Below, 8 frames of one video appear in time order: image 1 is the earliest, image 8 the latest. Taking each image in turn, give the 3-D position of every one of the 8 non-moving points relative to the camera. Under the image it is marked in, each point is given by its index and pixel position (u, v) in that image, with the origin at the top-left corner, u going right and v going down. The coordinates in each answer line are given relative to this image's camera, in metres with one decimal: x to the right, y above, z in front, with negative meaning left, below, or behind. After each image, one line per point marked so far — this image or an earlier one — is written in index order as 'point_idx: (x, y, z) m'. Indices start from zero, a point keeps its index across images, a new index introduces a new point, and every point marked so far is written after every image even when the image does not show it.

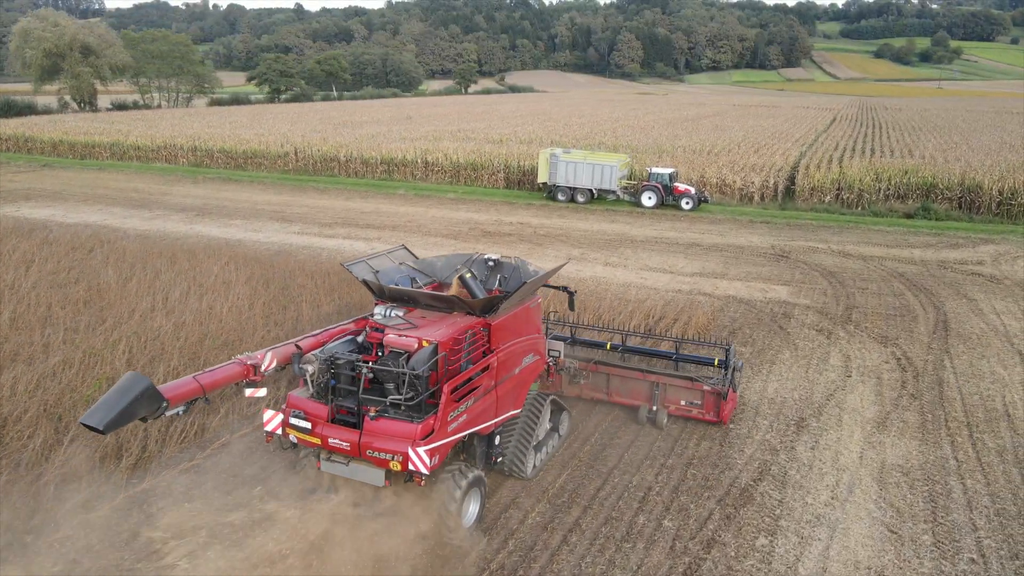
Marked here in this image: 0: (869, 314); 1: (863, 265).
0: (+6.0, -0.5, +12.5) m
1: (+7.6, +0.5, +16.0) m
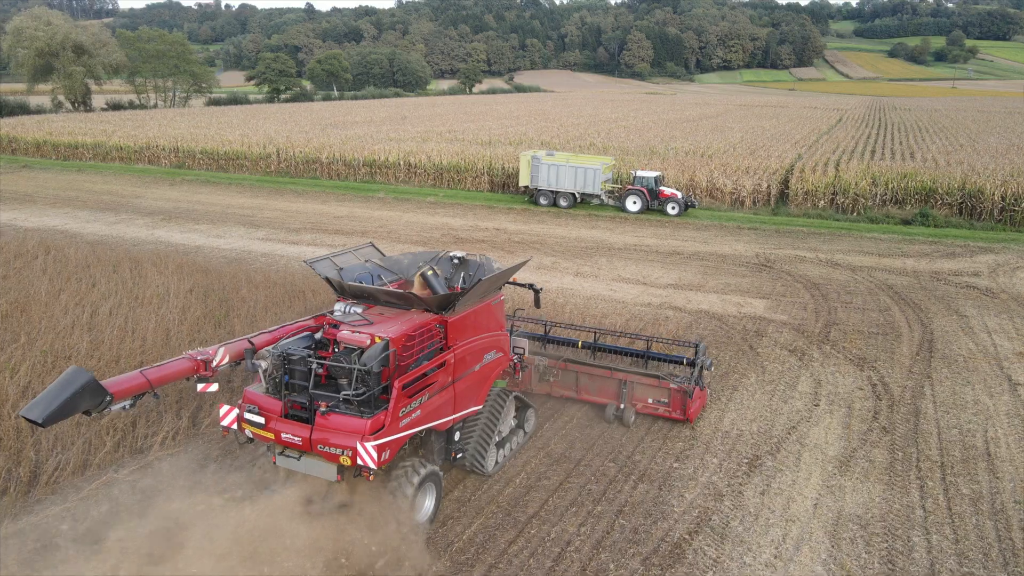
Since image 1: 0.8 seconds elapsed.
0: (+5.2, -0.7, +11.6) m
1: (+6.9, +0.3, +15.1) m
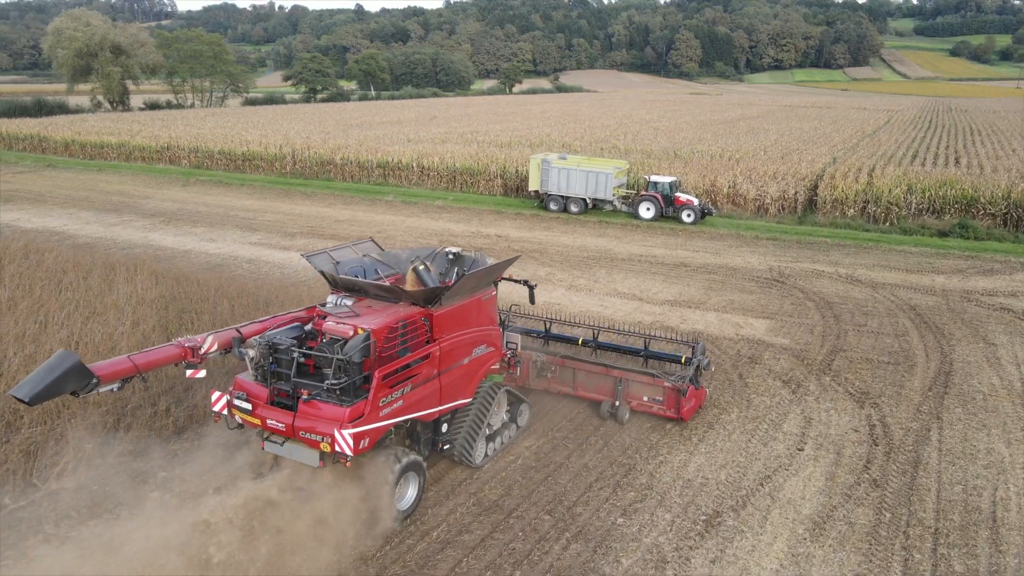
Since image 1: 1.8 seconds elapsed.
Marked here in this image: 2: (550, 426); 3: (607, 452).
0: (+4.8, -1.0, +10.4) m
1: (+6.7, -0.1, +13.8) m
2: (+0.5, -1.6, +8.4) m
3: (+1.0, -1.7, +7.7) m
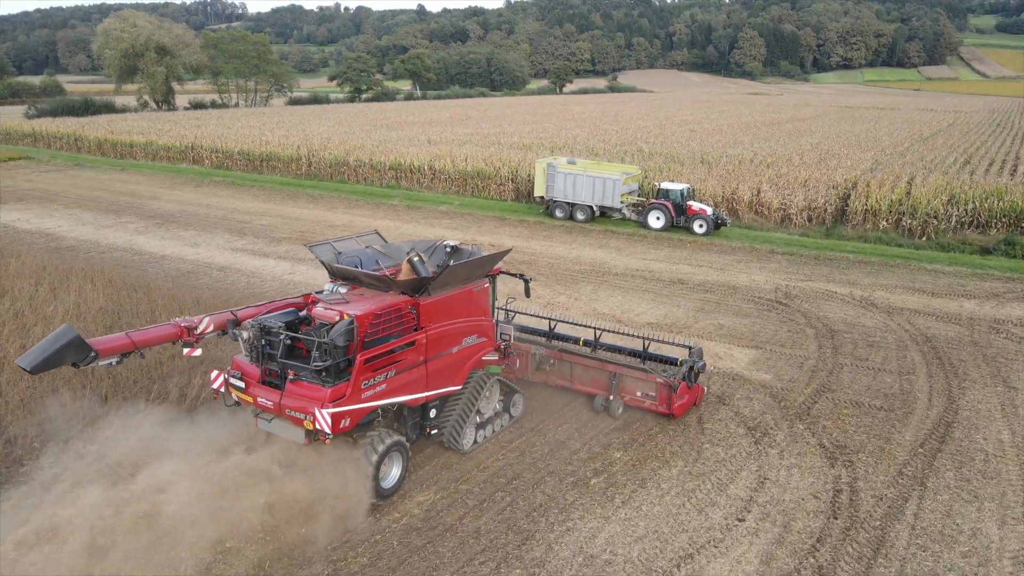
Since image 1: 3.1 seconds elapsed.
0: (+4.0, -1.4, +9.0) m
1: (+6.2, -0.5, +12.2) m
2: (-0.5, -1.9, +7.3) m
3: (0.0, -2.0, +6.7) m
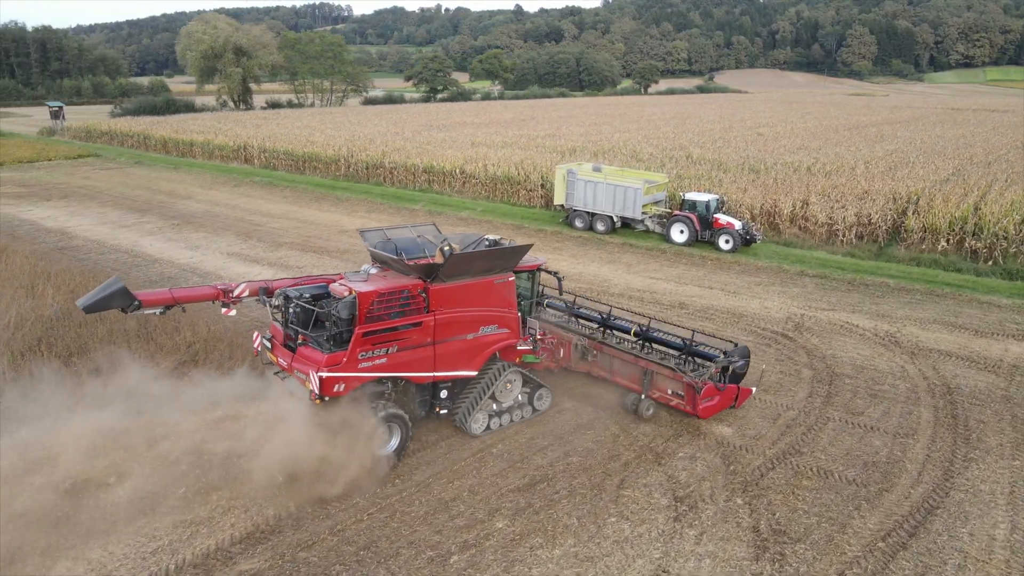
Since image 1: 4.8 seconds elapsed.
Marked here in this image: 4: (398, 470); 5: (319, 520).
0: (+2.9, -1.9, +7.5) m
1: (+5.5, -1.1, +10.4) m
2: (-1.7, -2.2, +6.4) m
3: (-1.4, -2.3, +5.6) m
4: (-1.1, -1.8, +7.5) m
5: (-1.7, -2.1, +6.6) m
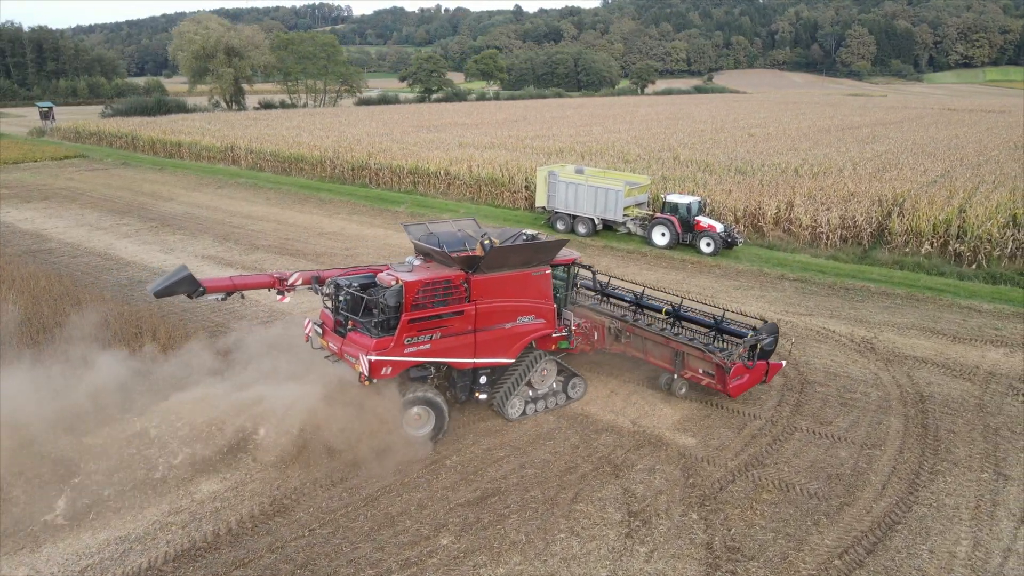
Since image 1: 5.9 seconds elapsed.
0: (+2.5, -1.9, +7.3) m
1: (+5.1, -1.1, +10.2) m
2: (-2.2, -2.2, +6.2) m
3: (-1.8, -2.4, +5.4) m
4: (-1.6, -1.9, +7.3) m
5: (-2.2, -2.2, +6.4) m
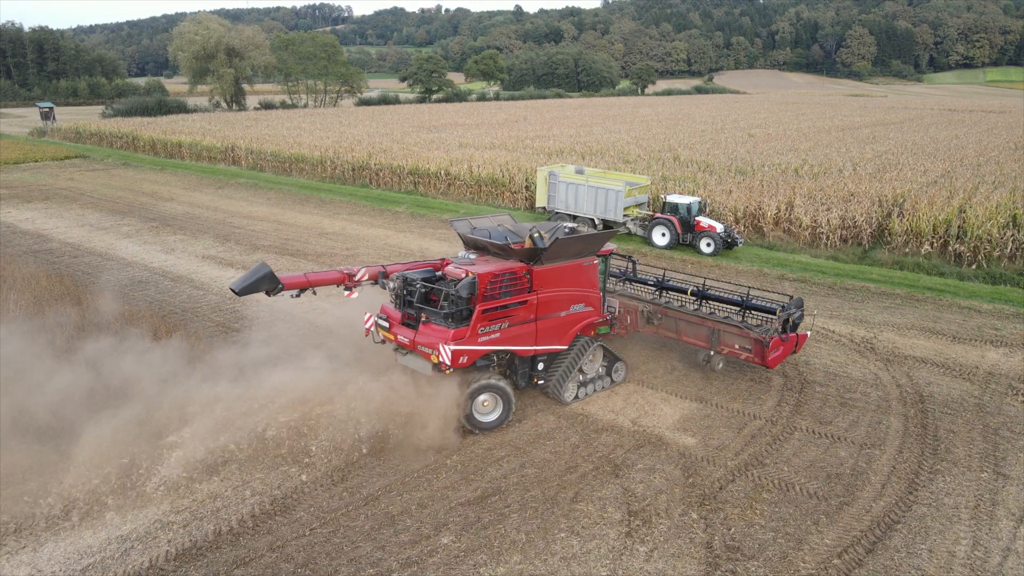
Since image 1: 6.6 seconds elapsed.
0: (+2.5, -1.9, +7.3) m
1: (+5.1, -1.1, +10.2) m
2: (-2.2, -2.2, +6.2) m
3: (-1.8, -2.4, +5.5) m
4: (-1.6, -1.9, +7.3) m
5: (-2.2, -2.2, +6.4) m
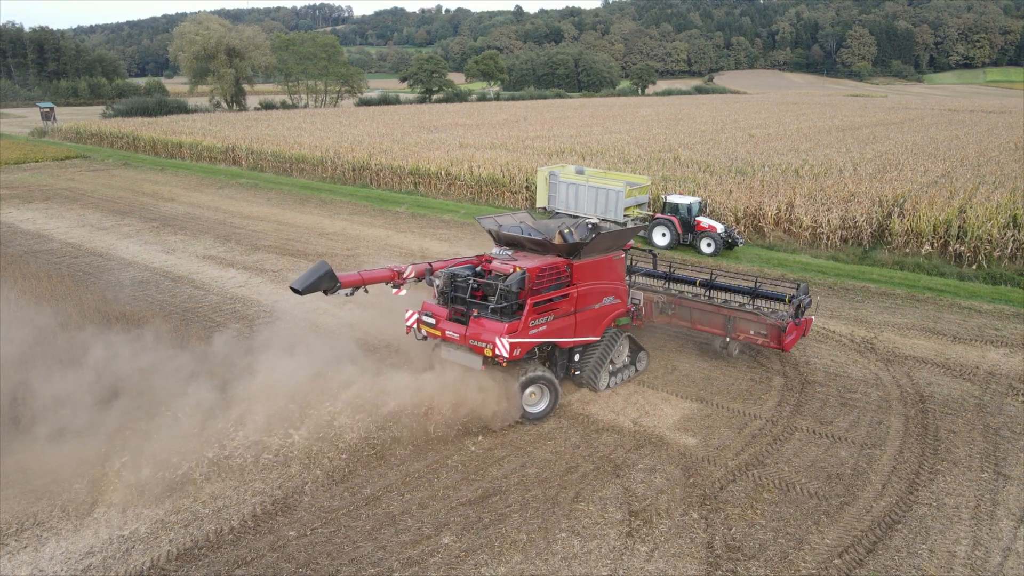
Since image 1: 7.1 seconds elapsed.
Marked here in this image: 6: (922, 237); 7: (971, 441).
0: (+2.5, -1.9, +7.3) m
1: (+5.1, -1.1, +10.2) m
2: (-2.2, -2.2, +6.2) m
3: (-1.8, -2.4, +5.5) m
4: (-1.6, -1.9, +7.3) m
5: (-2.2, -2.2, +6.4) m
6: (+9.0, +1.1, +16.1) m
7: (+5.2, -1.7, +8.3) m
